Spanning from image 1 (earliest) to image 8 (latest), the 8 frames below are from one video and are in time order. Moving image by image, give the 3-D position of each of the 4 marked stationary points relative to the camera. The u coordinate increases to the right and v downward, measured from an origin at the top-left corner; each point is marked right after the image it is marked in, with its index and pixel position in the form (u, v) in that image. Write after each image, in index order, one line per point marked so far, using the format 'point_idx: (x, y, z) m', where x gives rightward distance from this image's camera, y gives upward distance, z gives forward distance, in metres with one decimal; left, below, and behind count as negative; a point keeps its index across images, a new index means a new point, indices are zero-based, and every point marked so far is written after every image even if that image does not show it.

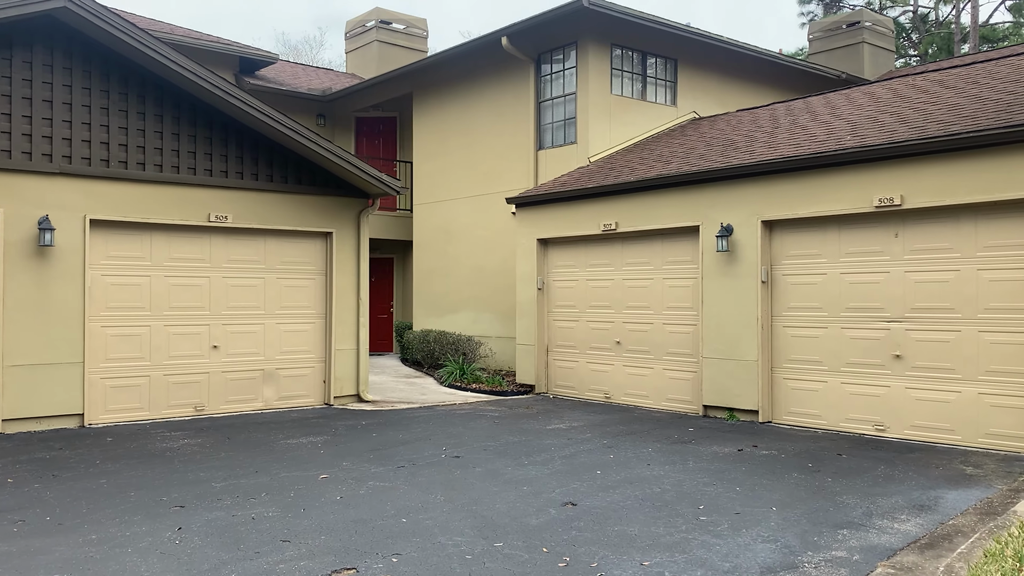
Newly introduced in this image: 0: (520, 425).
0: (+0.1, -1.4, +9.1) m
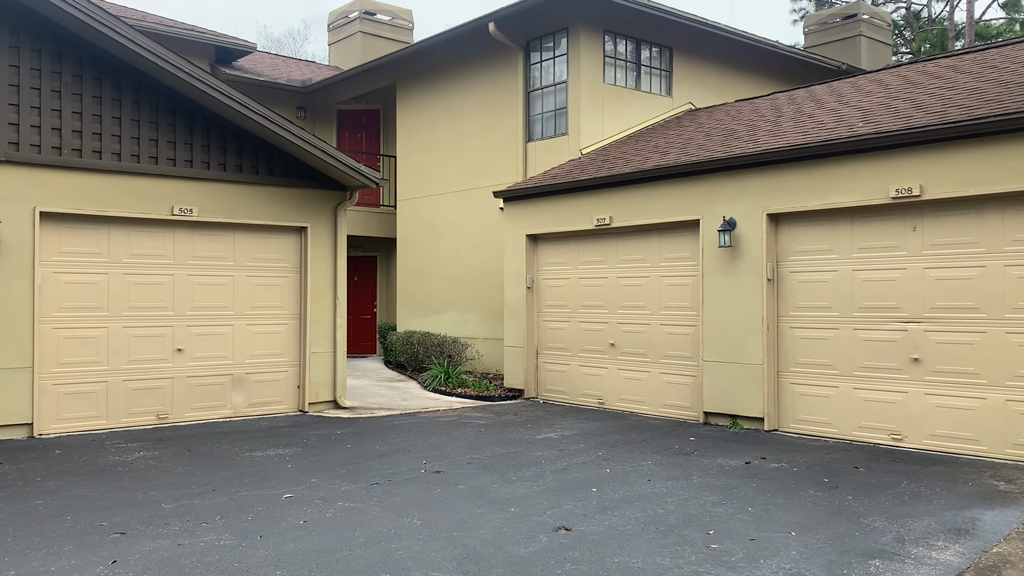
0: (-0.1, -1.4, +8.4) m
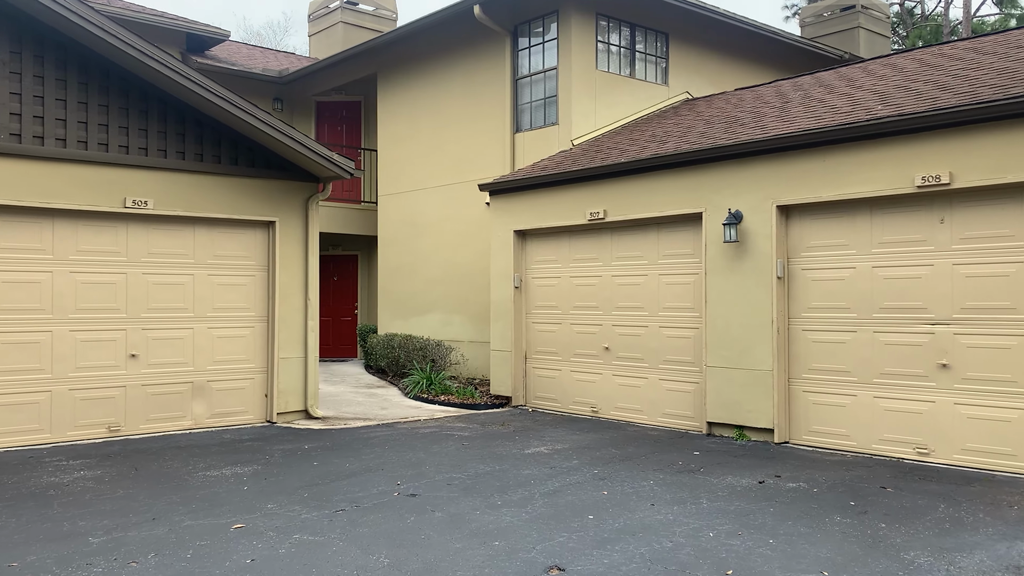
0: (-0.2, -1.4, +7.6) m
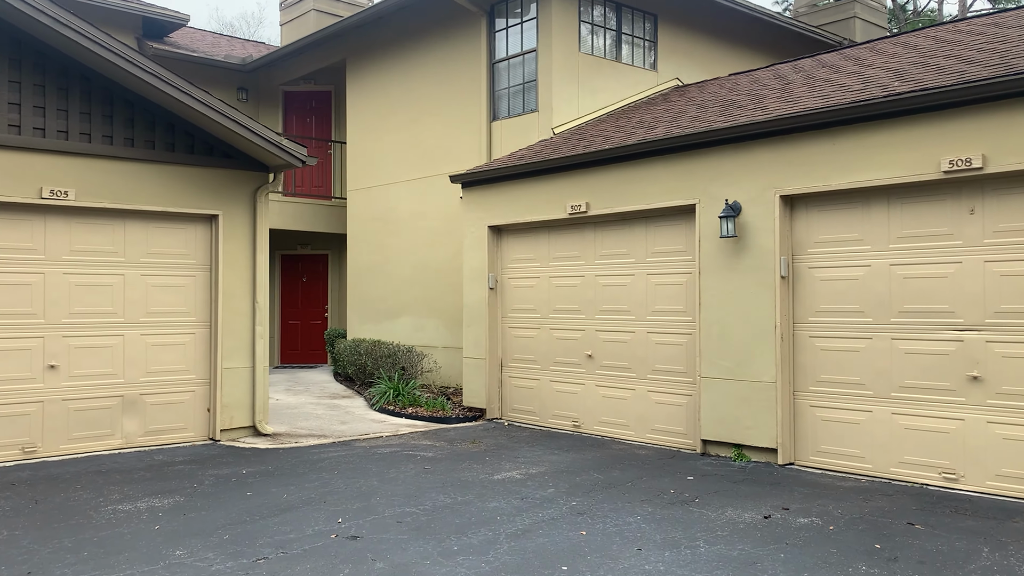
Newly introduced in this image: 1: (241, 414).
0: (-0.4, -1.4, +6.7) m
1: (-2.7, -1.2, +8.5) m
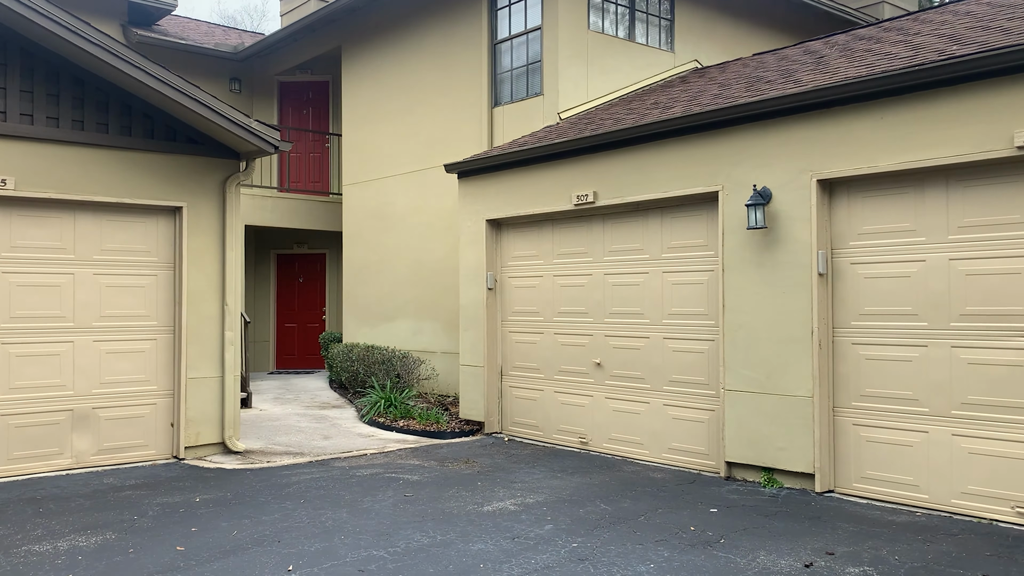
0: (-0.5, -1.4, +5.8) m
1: (-2.7, -1.2, +7.6) m
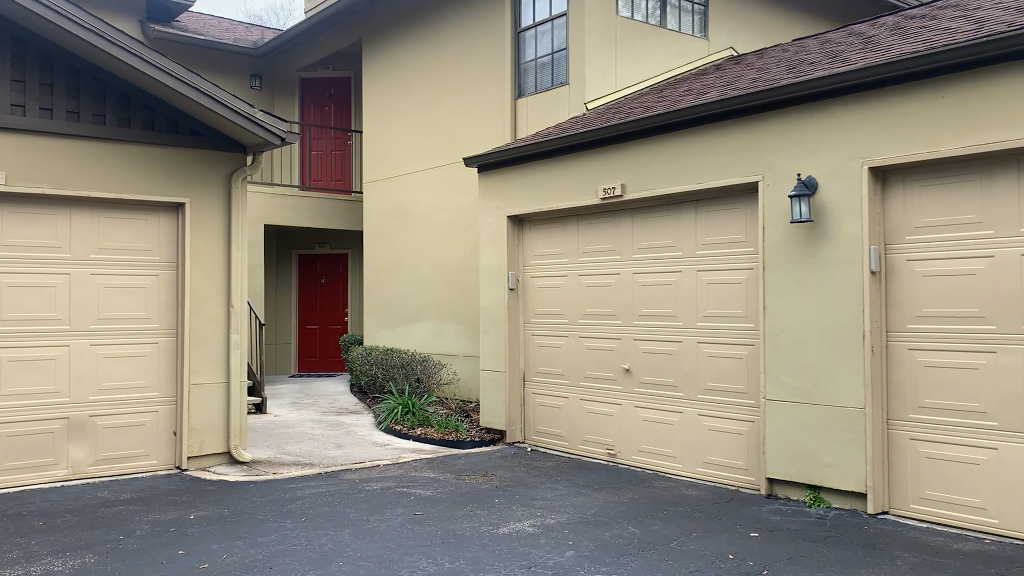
0: (-0.4, -1.4, +5.3) m
1: (-2.5, -1.3, +7.2) m
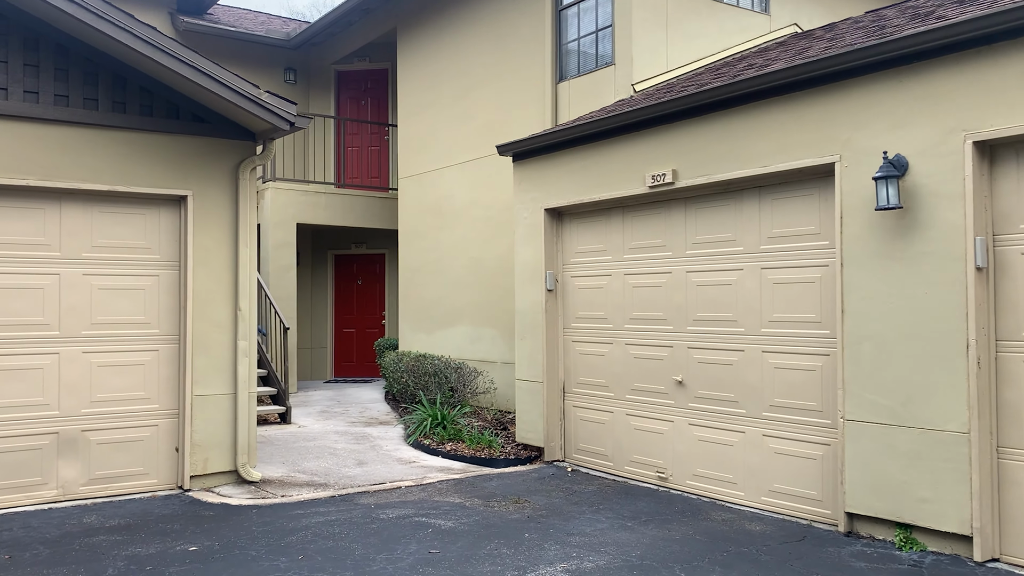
0: (-0.2, -1.4, +4.5) m
1: (-2.2, -1.3, +6.6) m
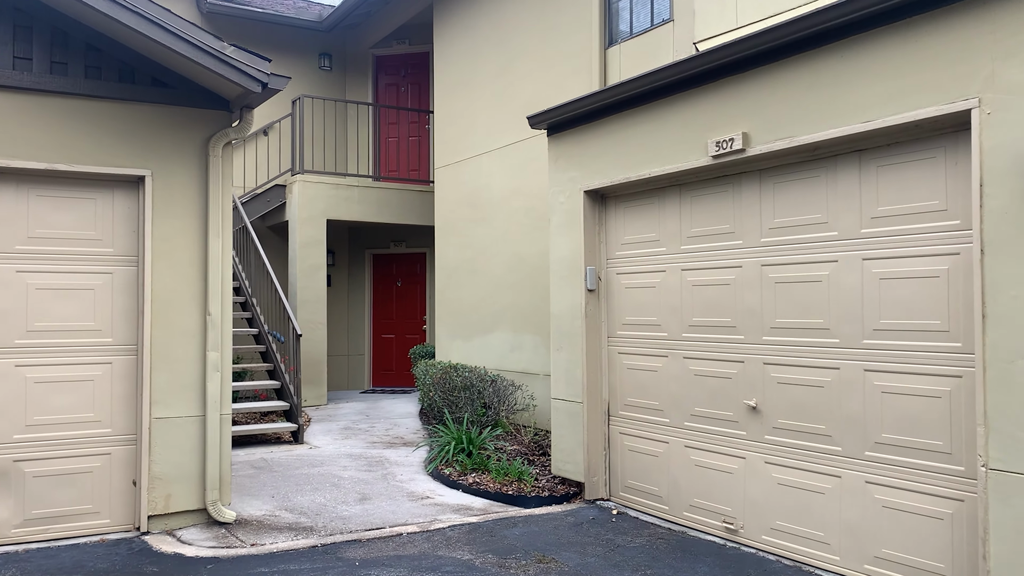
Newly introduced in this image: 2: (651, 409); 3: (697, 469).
0: (-0.2, -1.4, +3.2) m
1: (-2.0, -1.3, +5.4) m
2: (+0.9, -0.8, +5.7) m
3: (+1.1, -1.1, +5.3) m
